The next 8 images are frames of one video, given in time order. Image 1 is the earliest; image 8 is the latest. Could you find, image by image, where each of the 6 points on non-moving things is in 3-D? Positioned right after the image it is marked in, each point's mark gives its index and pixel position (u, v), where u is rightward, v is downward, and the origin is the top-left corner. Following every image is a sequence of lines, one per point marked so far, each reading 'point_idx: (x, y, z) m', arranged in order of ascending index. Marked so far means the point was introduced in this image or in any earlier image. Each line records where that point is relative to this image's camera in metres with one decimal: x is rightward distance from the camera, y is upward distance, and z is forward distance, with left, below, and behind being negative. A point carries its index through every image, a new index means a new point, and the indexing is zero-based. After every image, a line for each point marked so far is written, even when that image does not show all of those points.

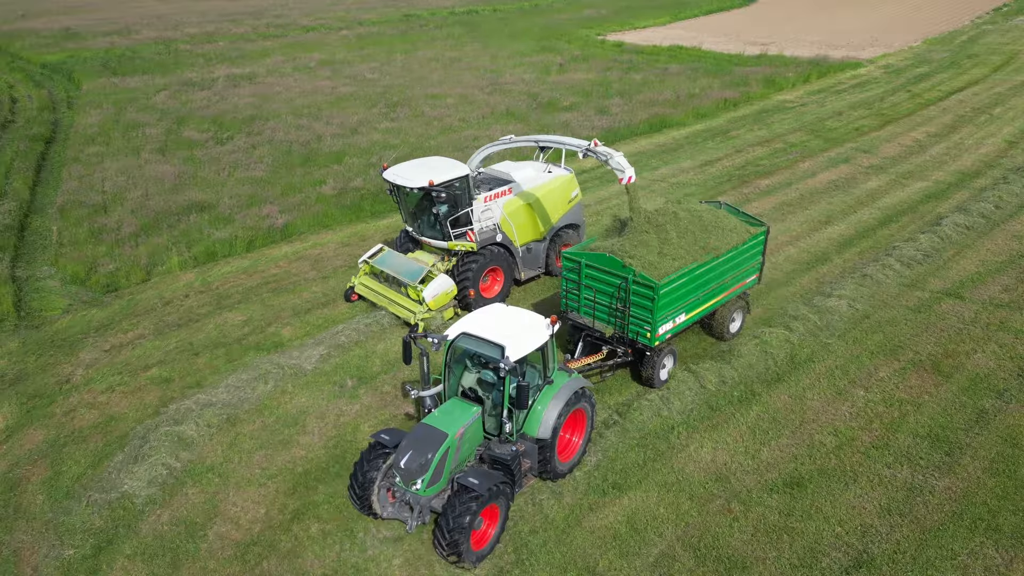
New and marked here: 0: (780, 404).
0: (+3.5, -1.5, +9.6) m
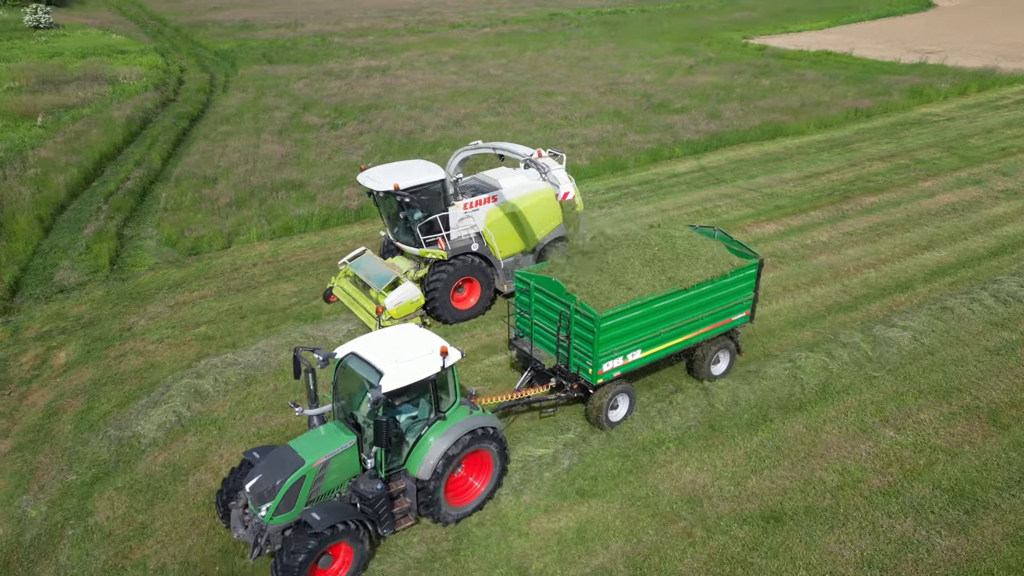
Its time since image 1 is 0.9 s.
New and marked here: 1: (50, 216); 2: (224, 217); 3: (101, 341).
0: (+3.4, -1.8, +8.8) m
1: (-10.0, +1.6, +15.8) m
2: (-6.1, +1.5, +15.5) m
3: (-6.3, -0.8, +11.1) m
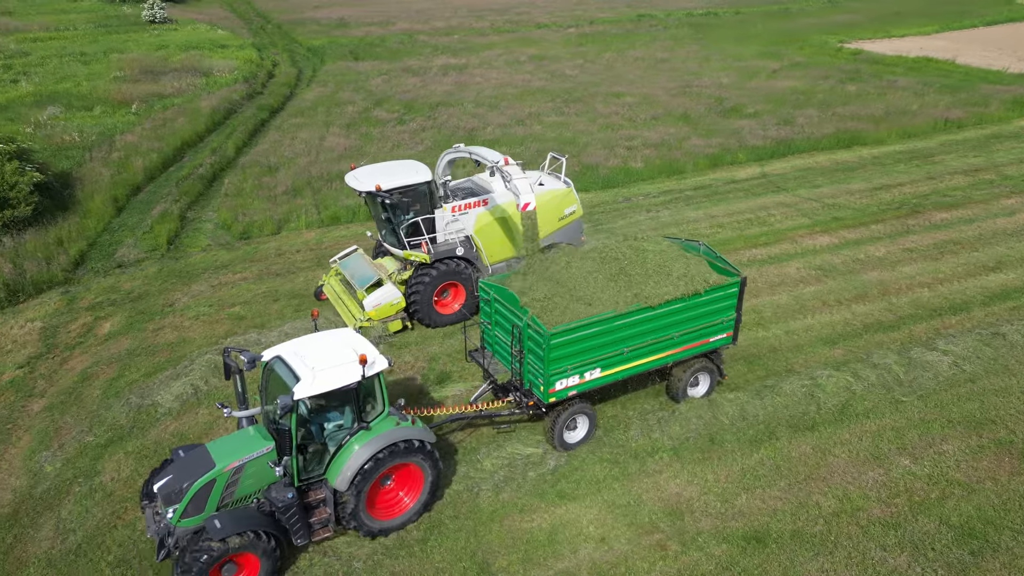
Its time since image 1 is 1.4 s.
0: (+3.3, -1.9, +8.4) m
1: (-9.0, +2.1, +16.9) m
2: (-5.2, +1.9, +16.1) m
3: (-6.0, -0.4, +11.8) m
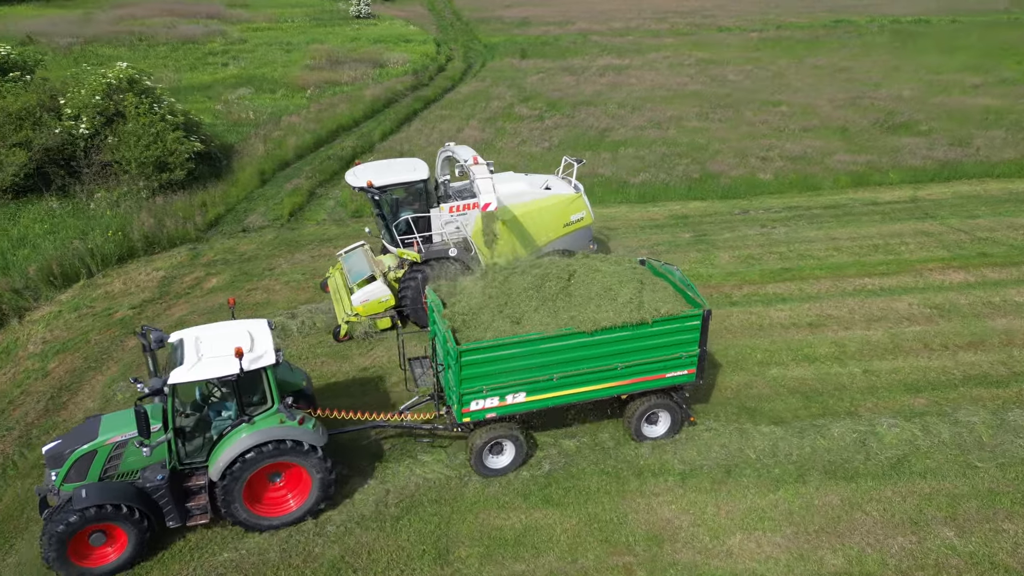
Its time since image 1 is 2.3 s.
0: (+3.2, -2.2, +7.6) m
1: (-6.2, +3.0, +18.6) m
2: (-2.7, +2.3, +17.0) m
3: (-4.8, +0.2, +13.0) m
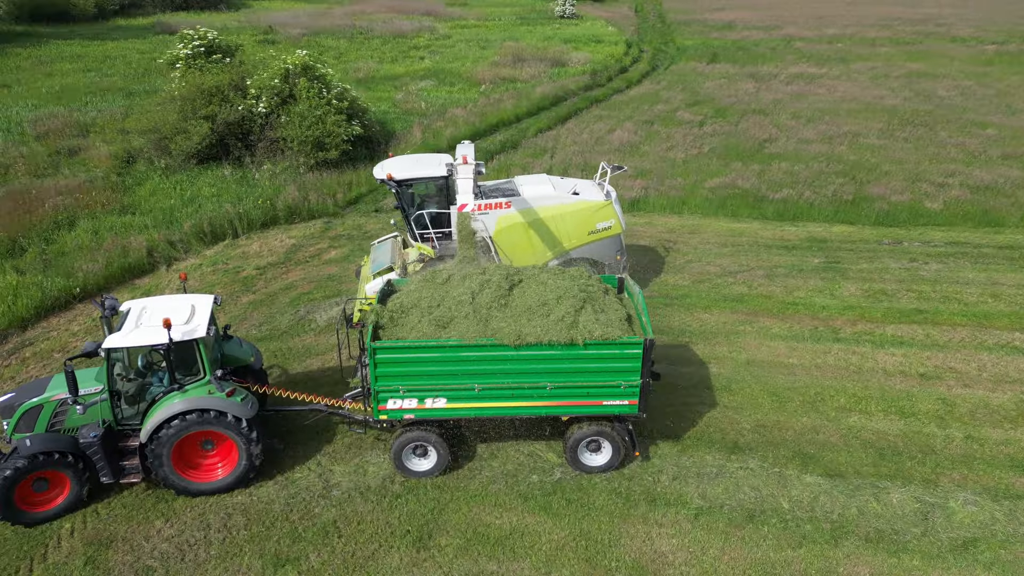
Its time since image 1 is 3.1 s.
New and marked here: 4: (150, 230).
0: (+3.0, -2.6, +6.7) m
1: (-2.5, +3.5, +19.7) m
2: (+0.3, +2.5, +17.3) m
3: (-2.9, +0.7, +14.0) m
4: (-7.0, +1.1, +14.0) m
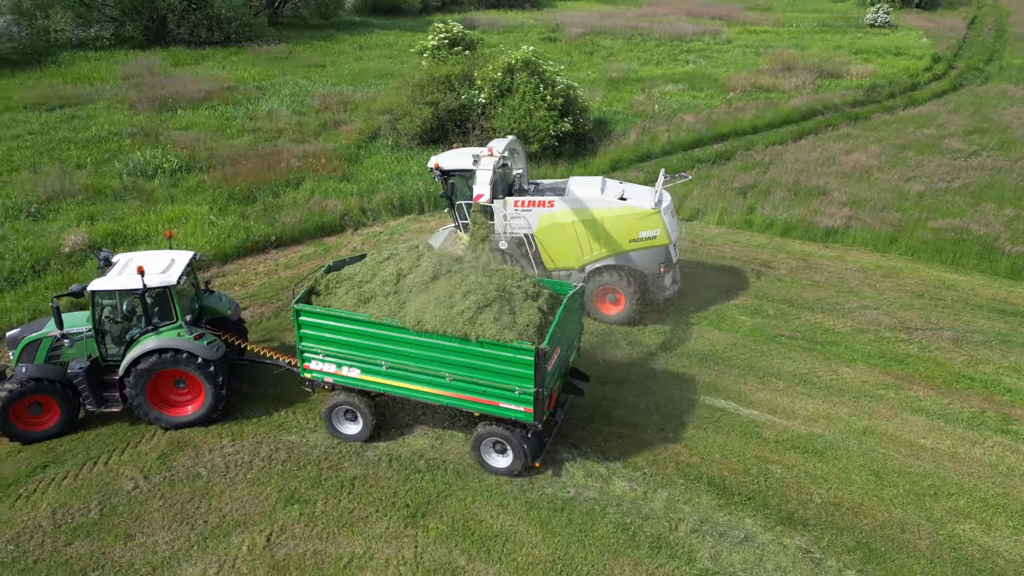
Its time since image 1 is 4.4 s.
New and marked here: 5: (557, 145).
0: (+2.5, -3.1, +5.5) m
1: (+3.1, +3.4, +19.5) m
2: (+4.6, +2.0, +16.3) m
3: (+0.2, +0.9, +14.4) m
4: (-3.5, +2.0, +15.9) m
5: (+1.2, +3.8, +19.4) m
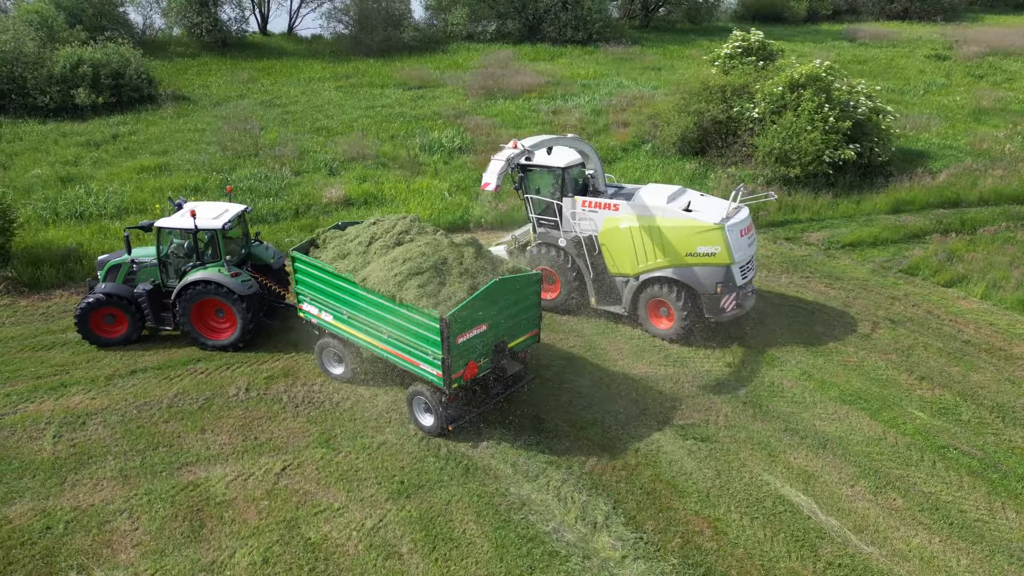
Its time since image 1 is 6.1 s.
0: (+0.9, -3.5, +4.5) m
1: (+9.1, +1.9, +16.4) m
2: (+8.7, +0.4, +12.8) m
3: (+3.7, +0.3, +13.2) m
4: (+1.4, +2.1, +16.2) m
5: (+7.5, +2.7, +17.1) m
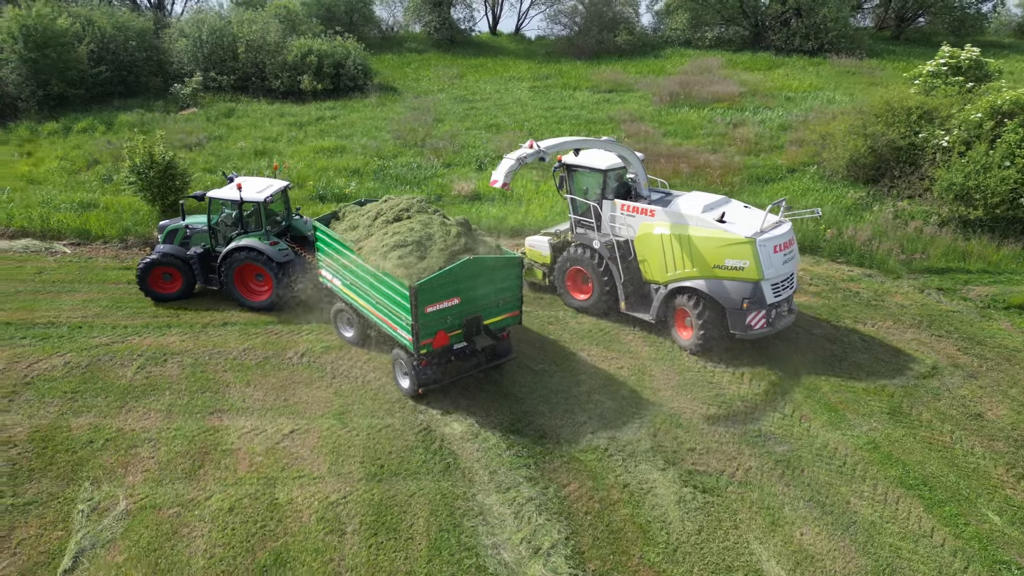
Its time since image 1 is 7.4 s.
0: (-0.6, -3.6, +4.3) m
1: (+11.4, +0.4, +13.2) m
2: (+9.7, -1.0, +10.0) m
3: (+5.2, -0.4, +11.8) m
4: (+4.1, +1.6, +15.3) m
5: (+10.2, +1.3, +14.3) m
